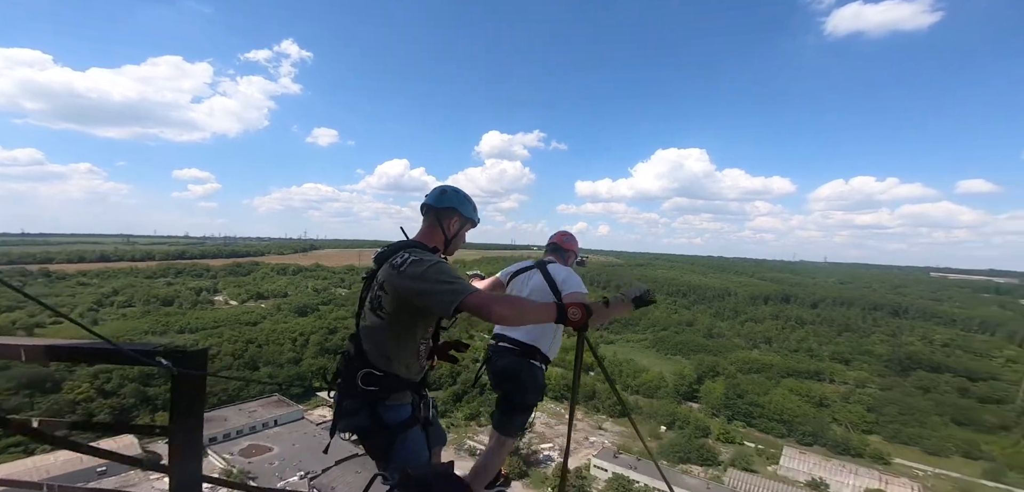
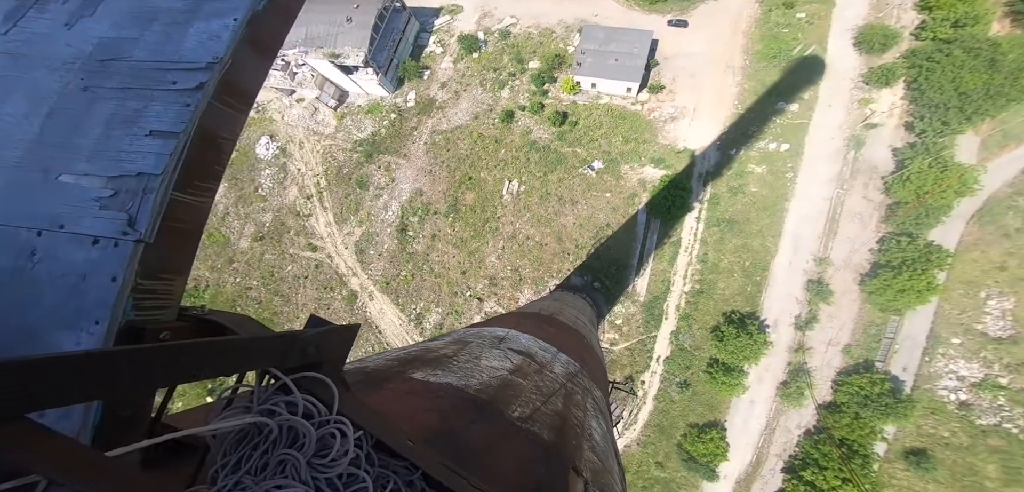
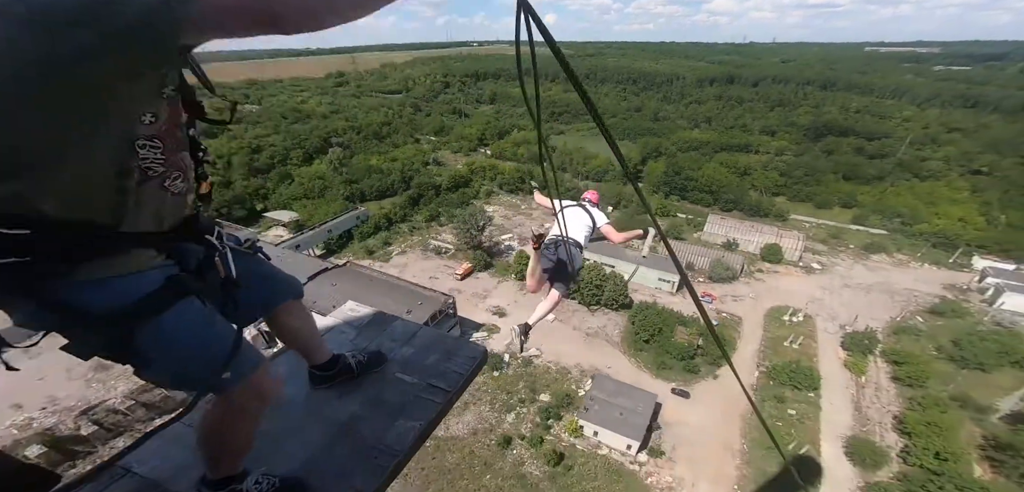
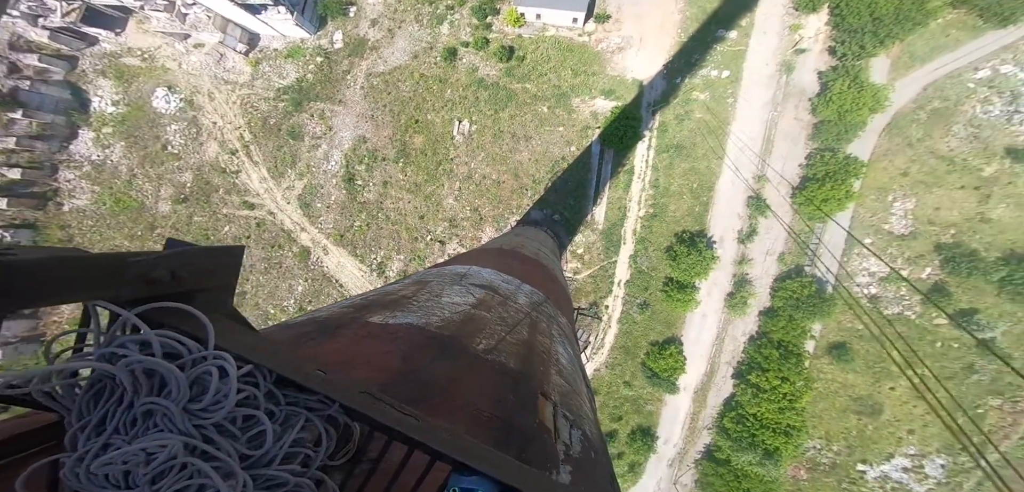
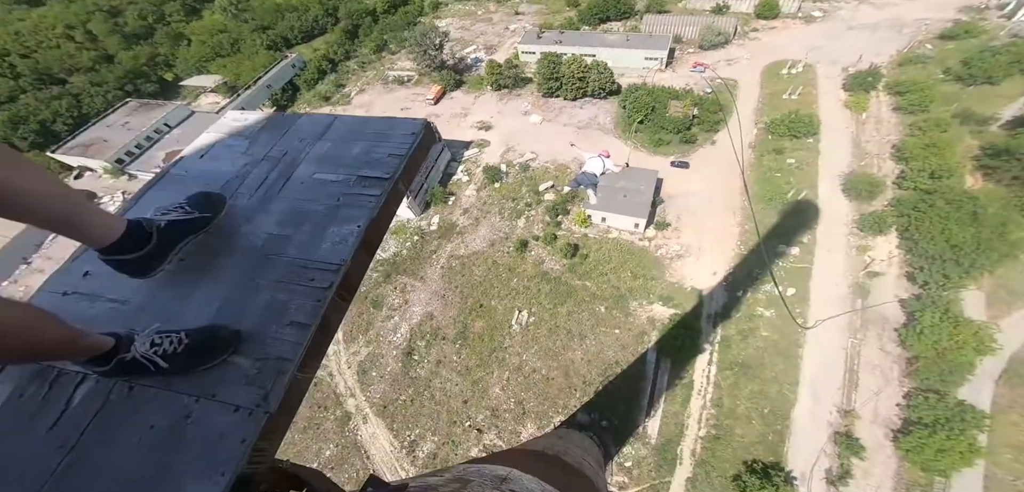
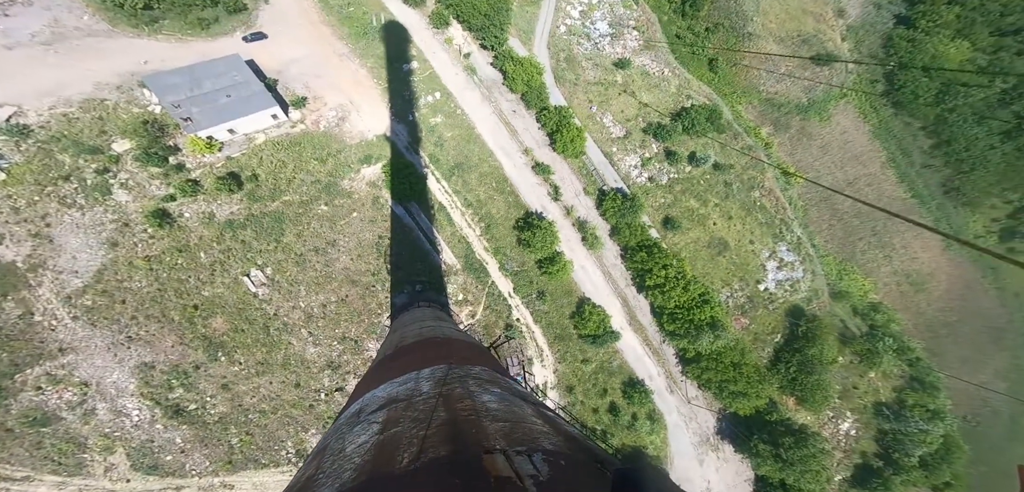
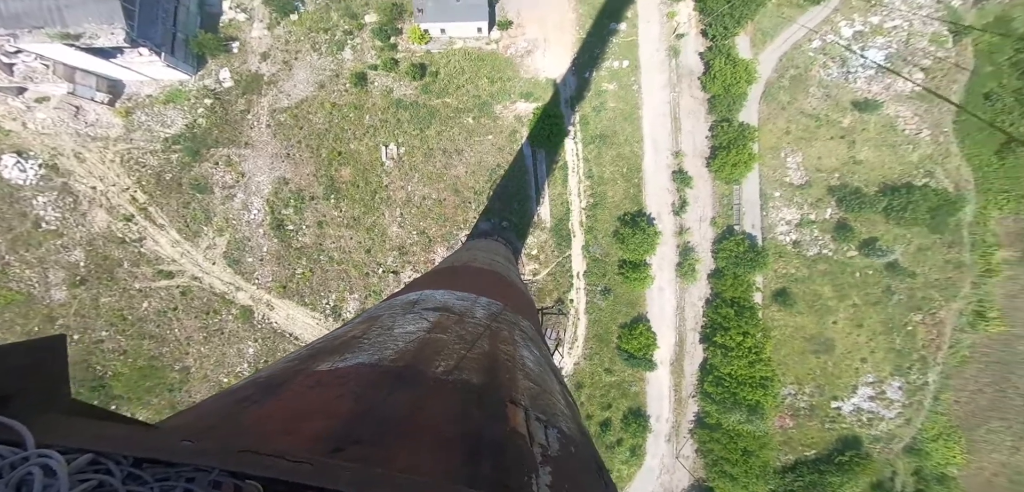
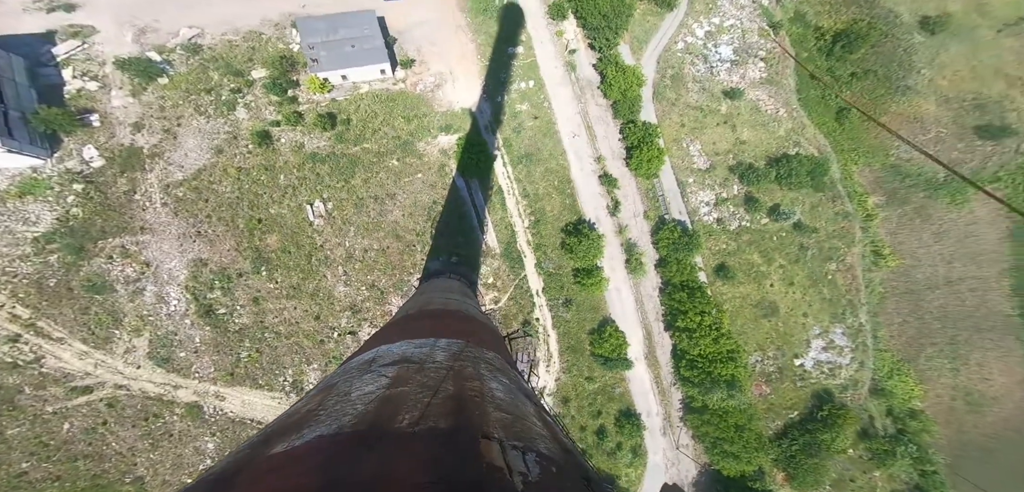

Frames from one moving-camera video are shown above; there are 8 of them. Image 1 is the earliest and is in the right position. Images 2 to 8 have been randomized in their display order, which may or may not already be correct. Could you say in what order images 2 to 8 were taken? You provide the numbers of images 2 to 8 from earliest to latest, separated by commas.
3, 5, 2, 4, 7, 8, 6
